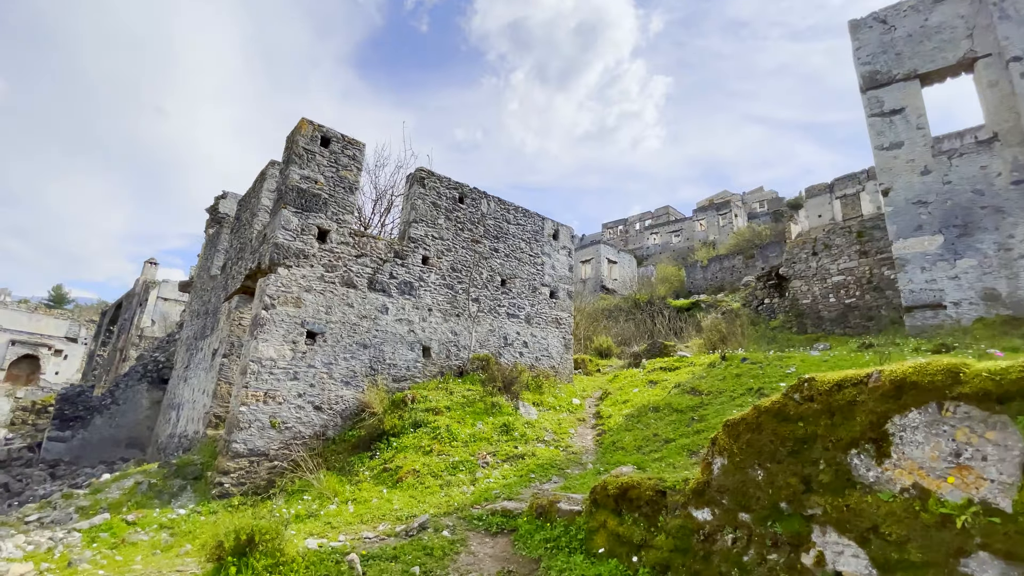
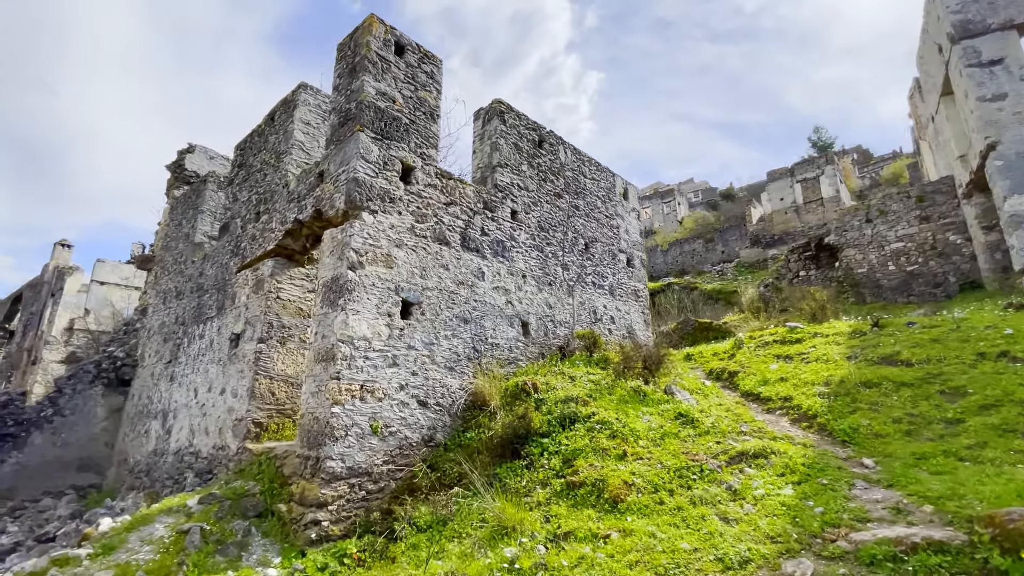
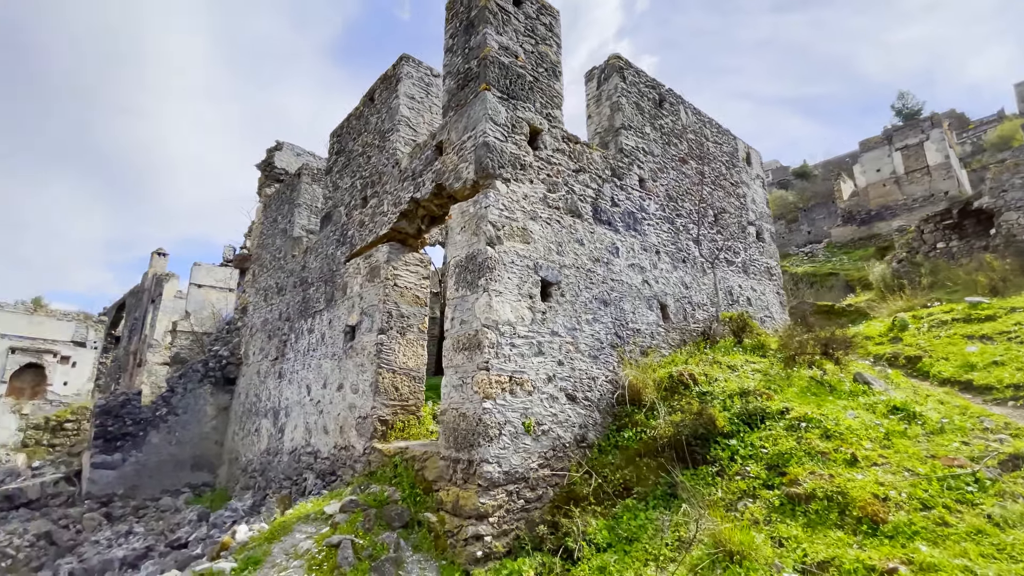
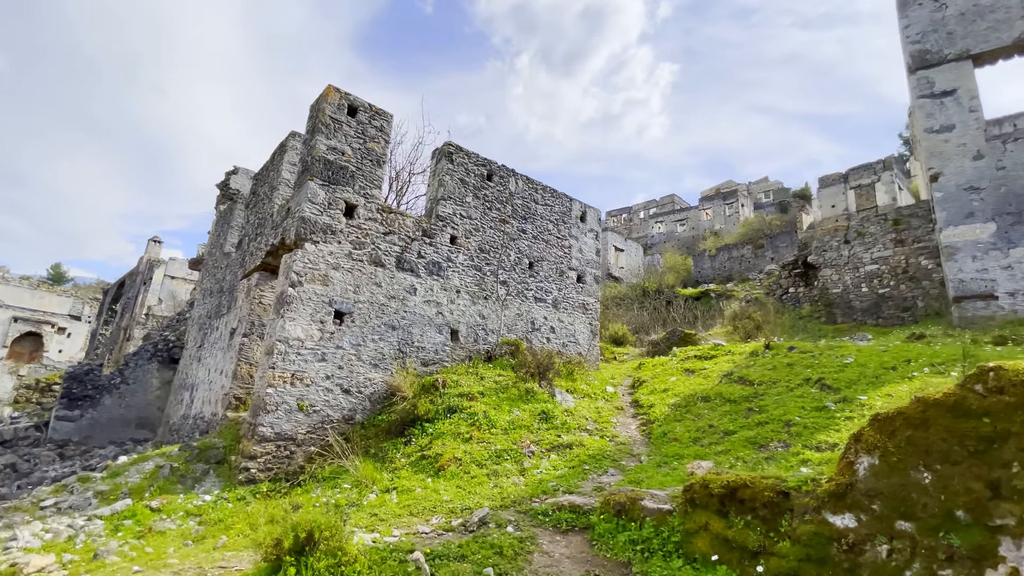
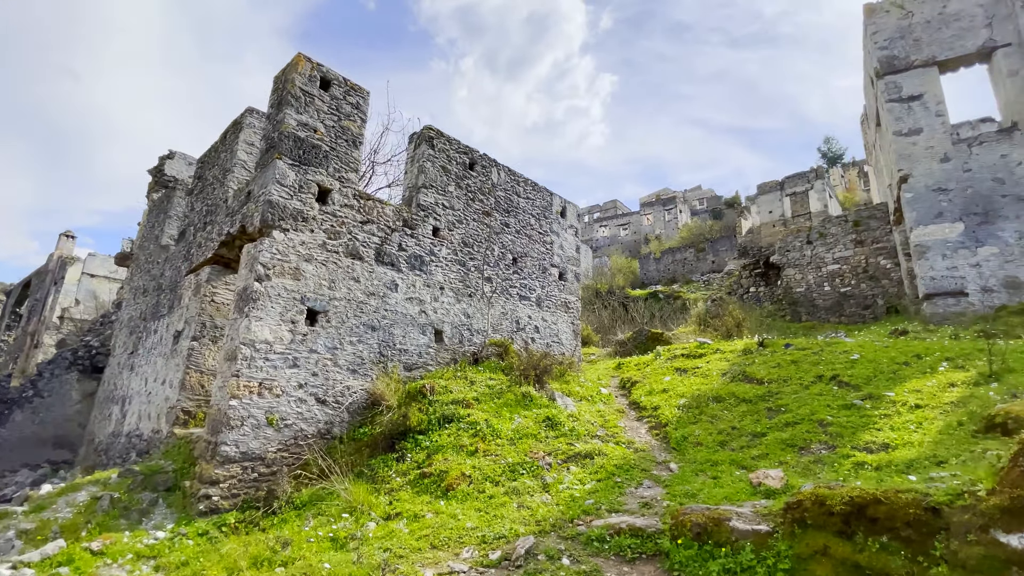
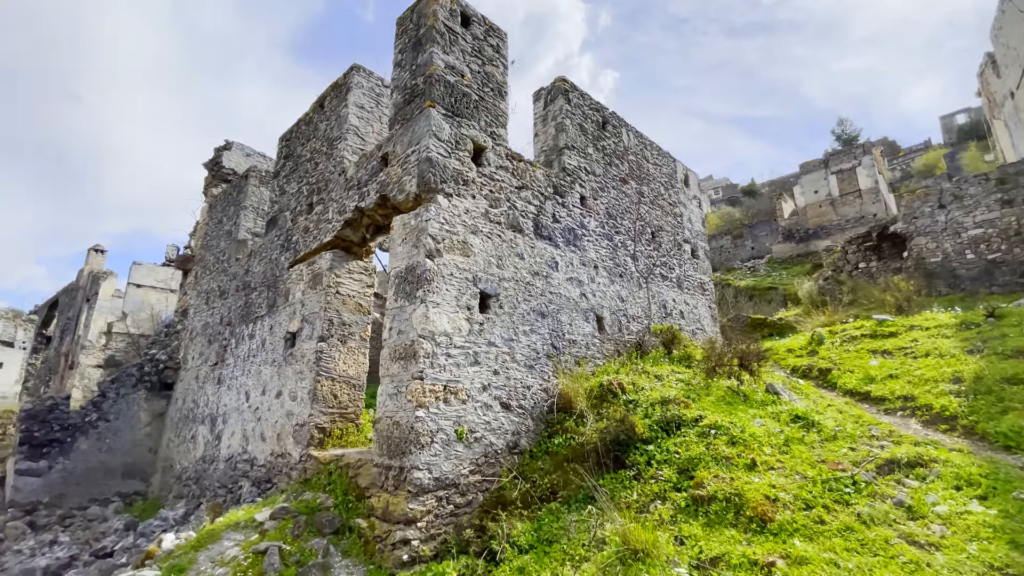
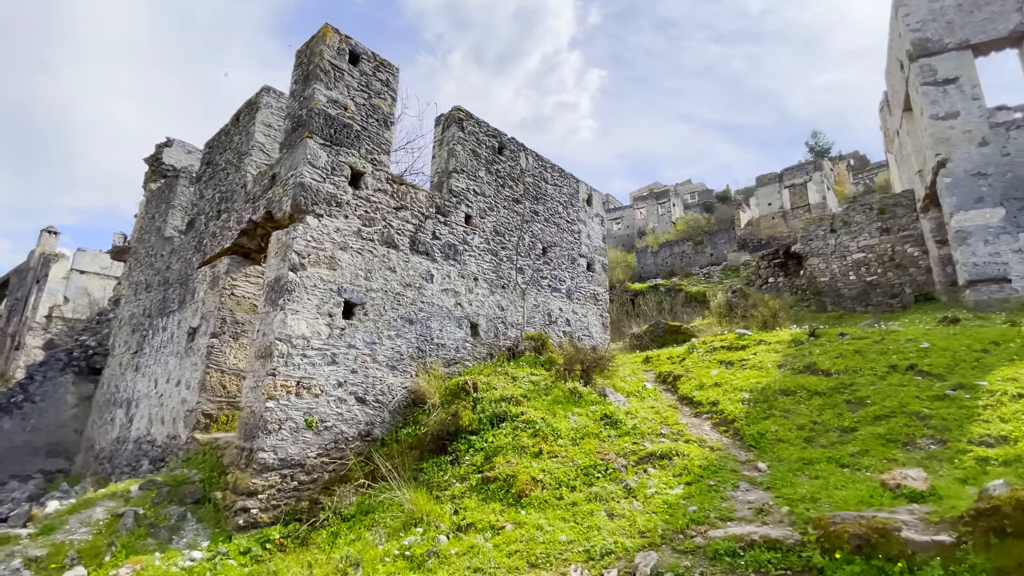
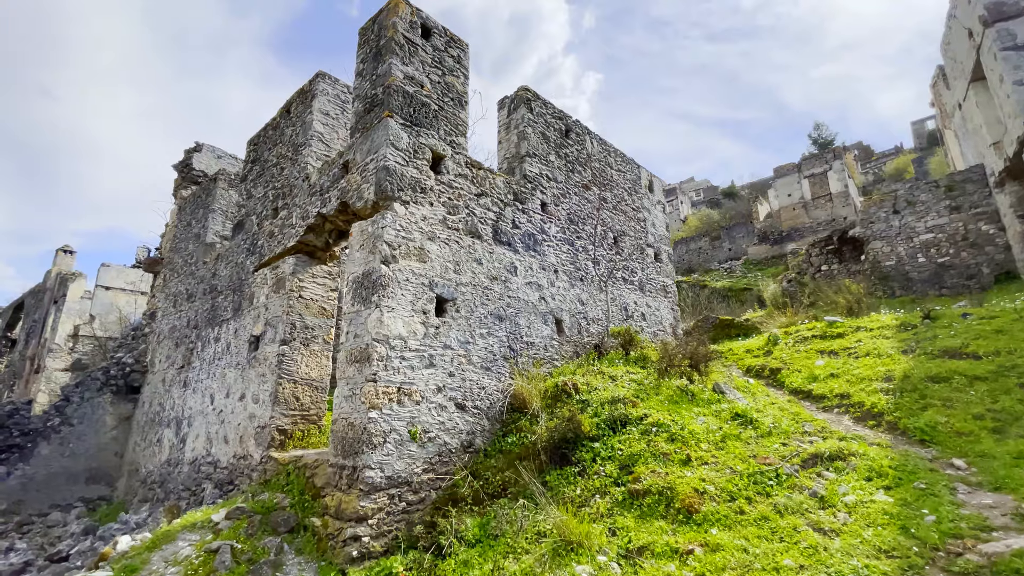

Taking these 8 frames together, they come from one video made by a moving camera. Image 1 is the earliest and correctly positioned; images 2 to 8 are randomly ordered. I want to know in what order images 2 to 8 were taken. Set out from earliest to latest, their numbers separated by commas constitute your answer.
4, 5, 7, 2, 8, 6, 3
